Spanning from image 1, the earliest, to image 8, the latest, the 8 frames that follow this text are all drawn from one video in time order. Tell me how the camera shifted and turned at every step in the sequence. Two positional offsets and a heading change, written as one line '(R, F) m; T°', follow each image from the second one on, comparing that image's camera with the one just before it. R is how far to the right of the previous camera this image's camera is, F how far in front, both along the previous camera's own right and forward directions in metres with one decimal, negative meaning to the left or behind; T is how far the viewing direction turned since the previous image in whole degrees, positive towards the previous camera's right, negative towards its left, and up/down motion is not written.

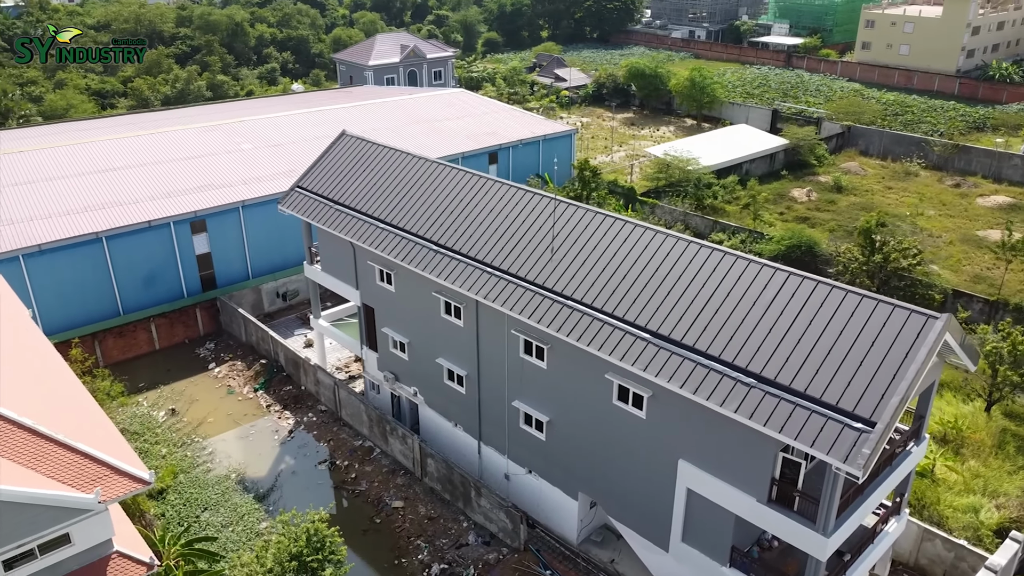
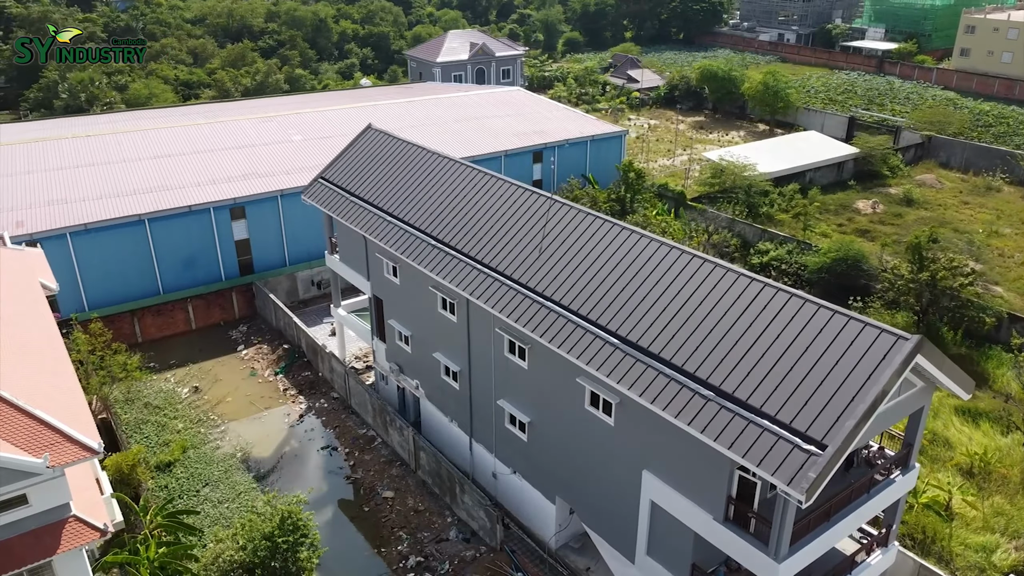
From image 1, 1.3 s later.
(+1.6, +0.2) m; -6°
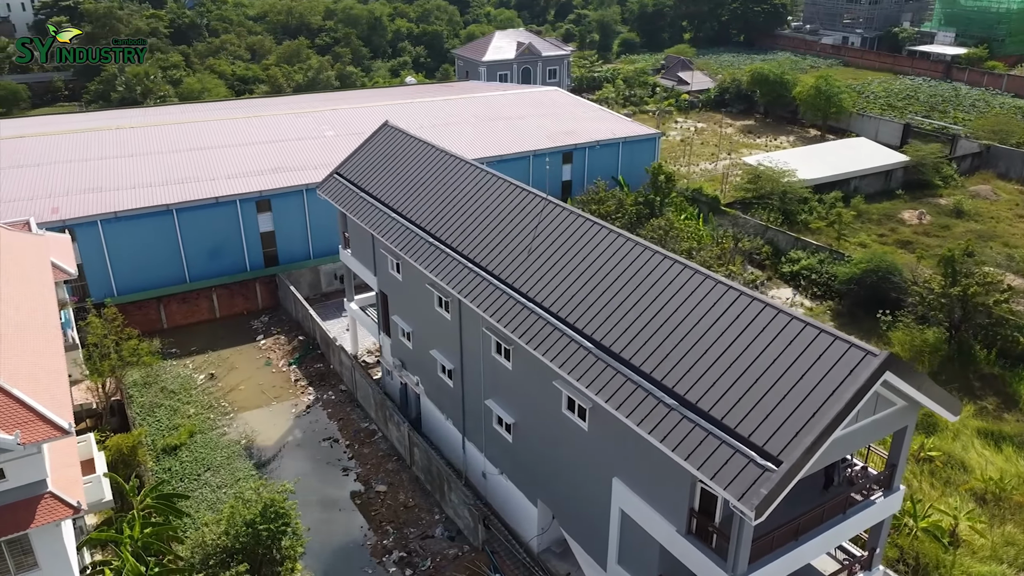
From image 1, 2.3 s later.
(+1.1, +0.1) m; -4°
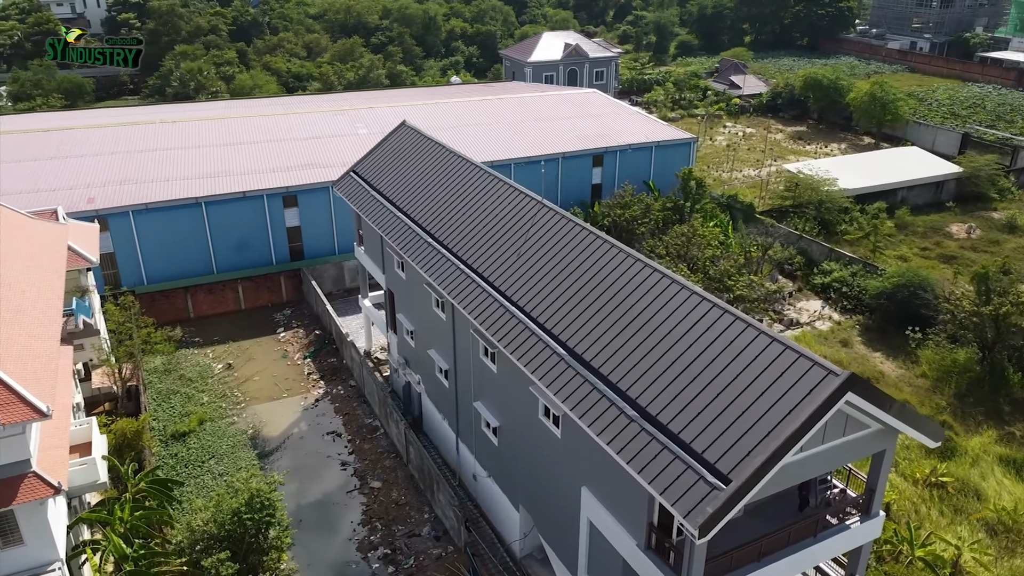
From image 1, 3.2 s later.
(+1.1, +0.1) m; -4°
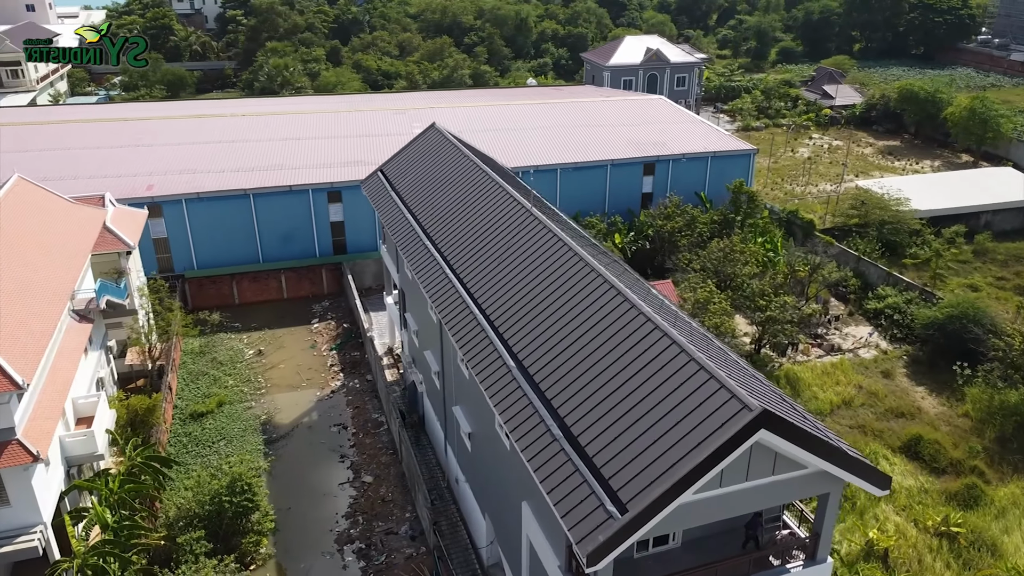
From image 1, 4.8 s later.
(+2.0, +0.2) m; -8°
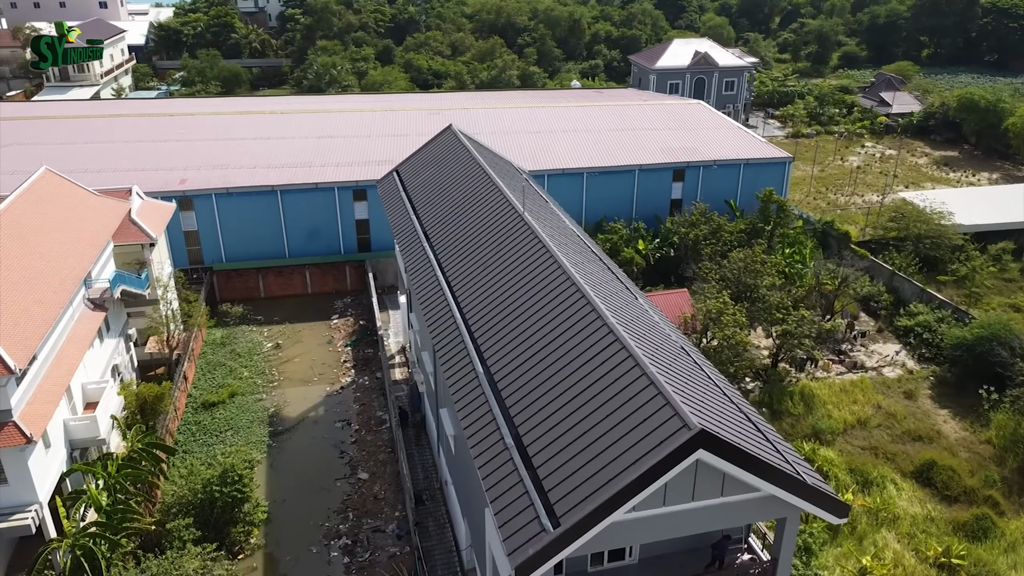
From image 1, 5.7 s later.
(+1.2, +0.1) m; -4°
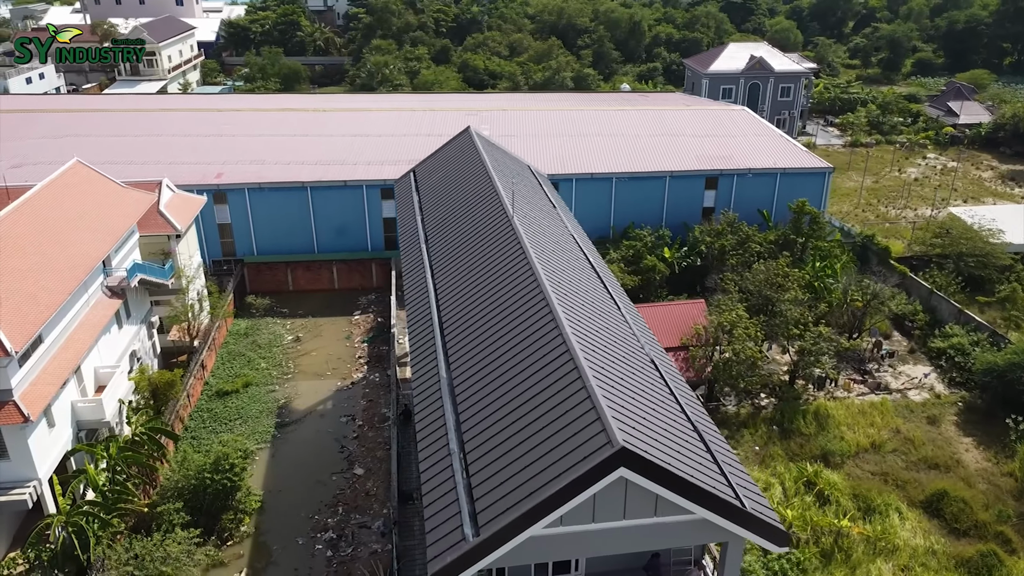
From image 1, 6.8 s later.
(+1.3, +0.1) m; -5°
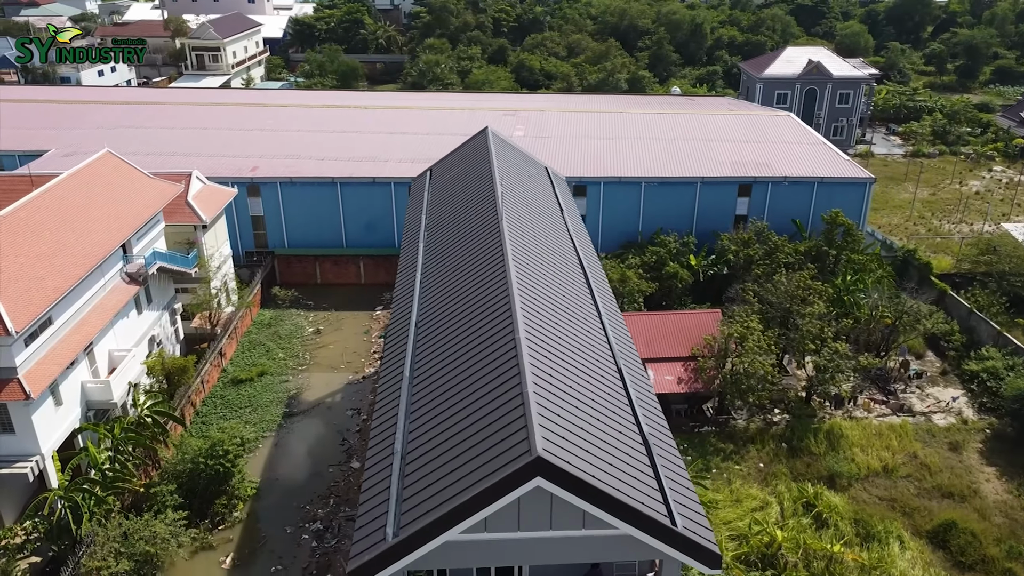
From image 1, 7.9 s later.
(+1.3, +0.1) m; -5°
